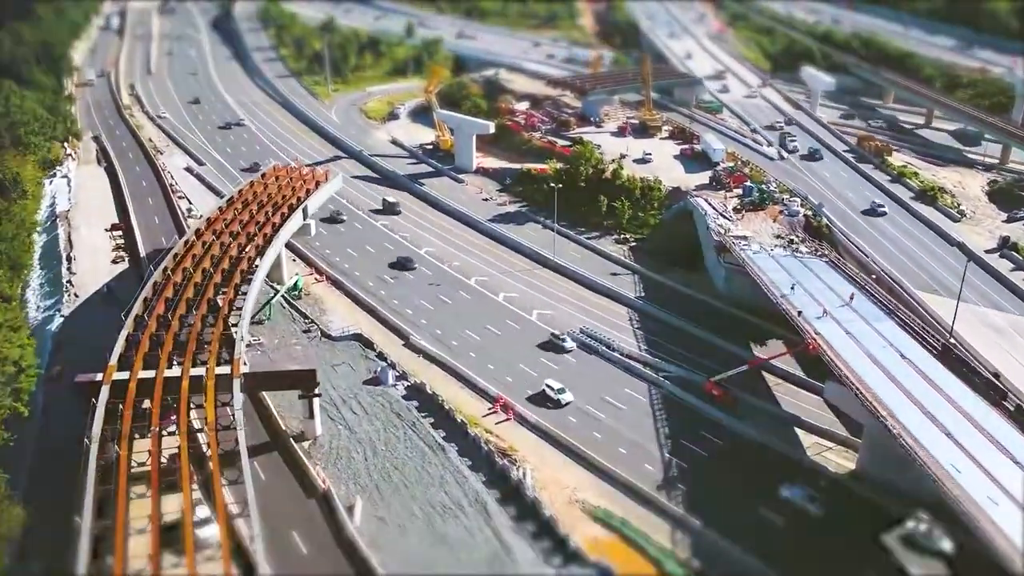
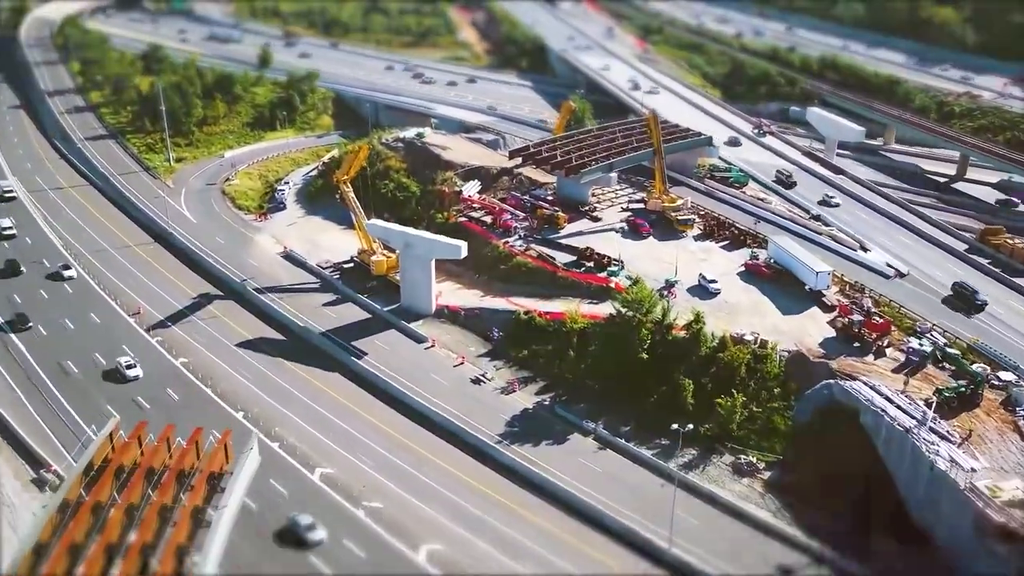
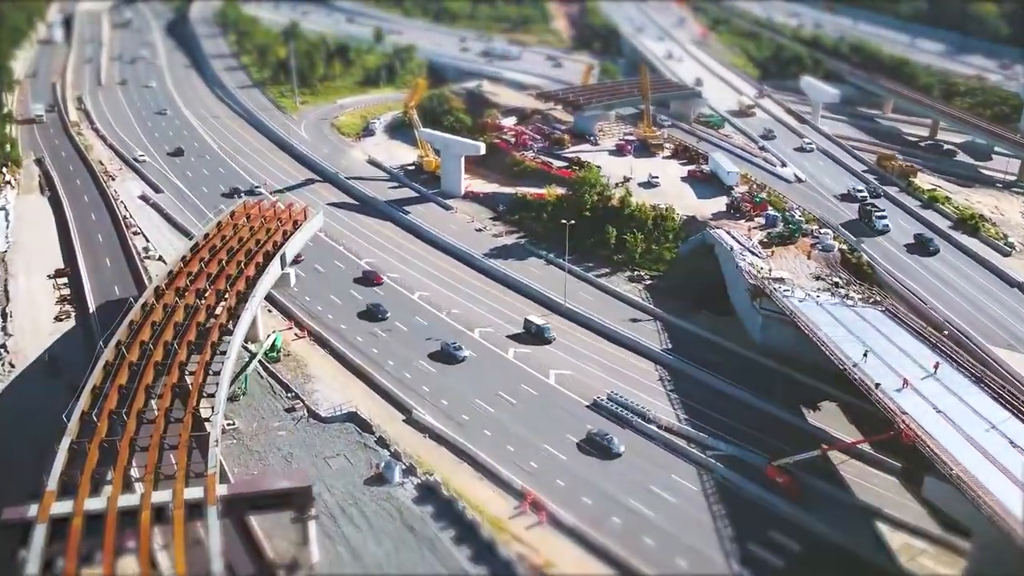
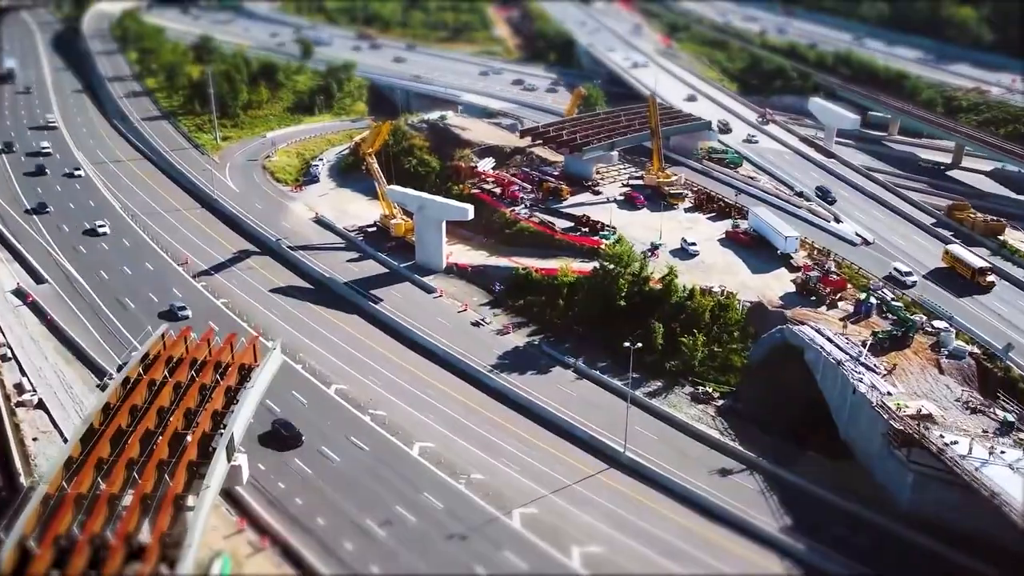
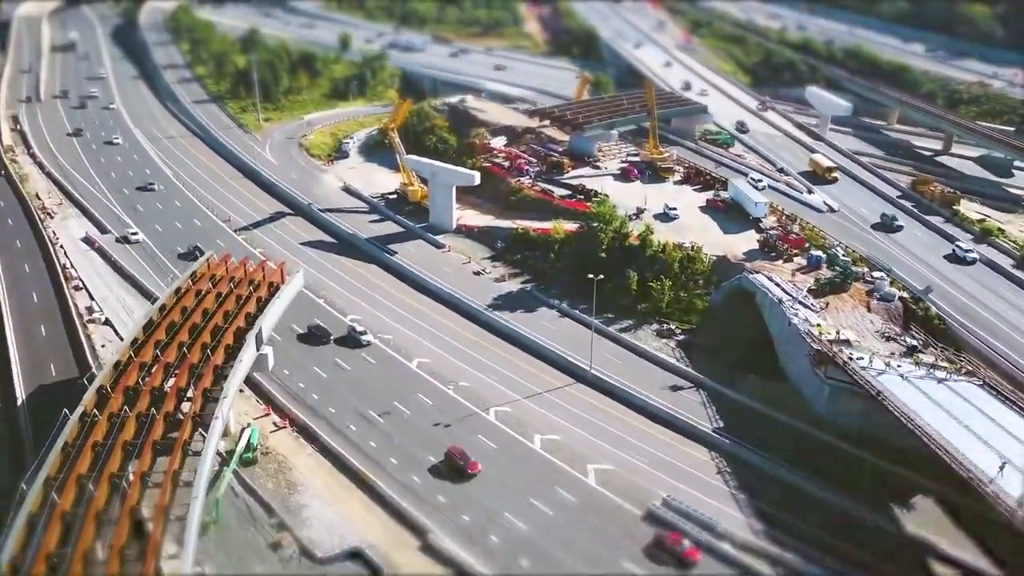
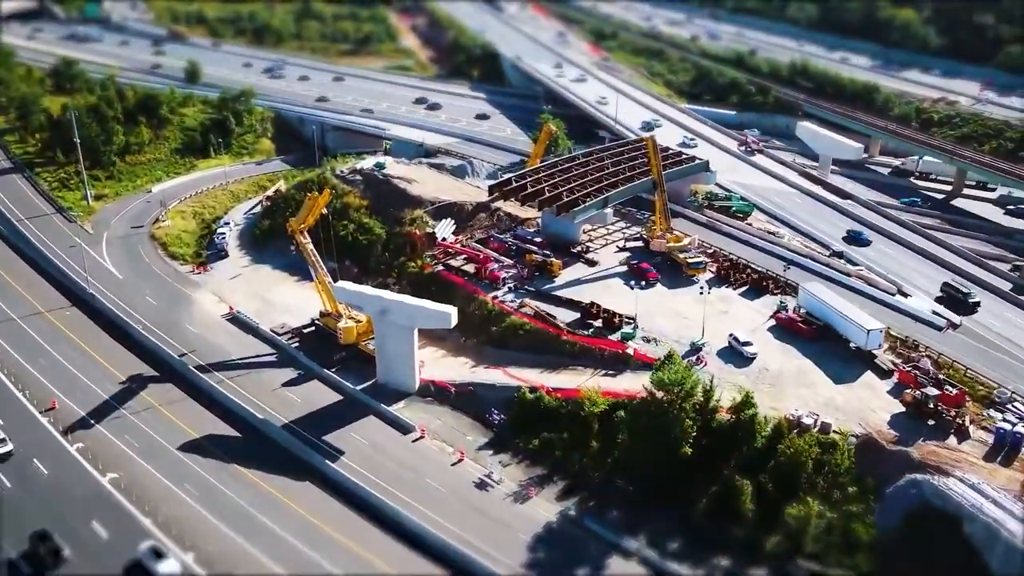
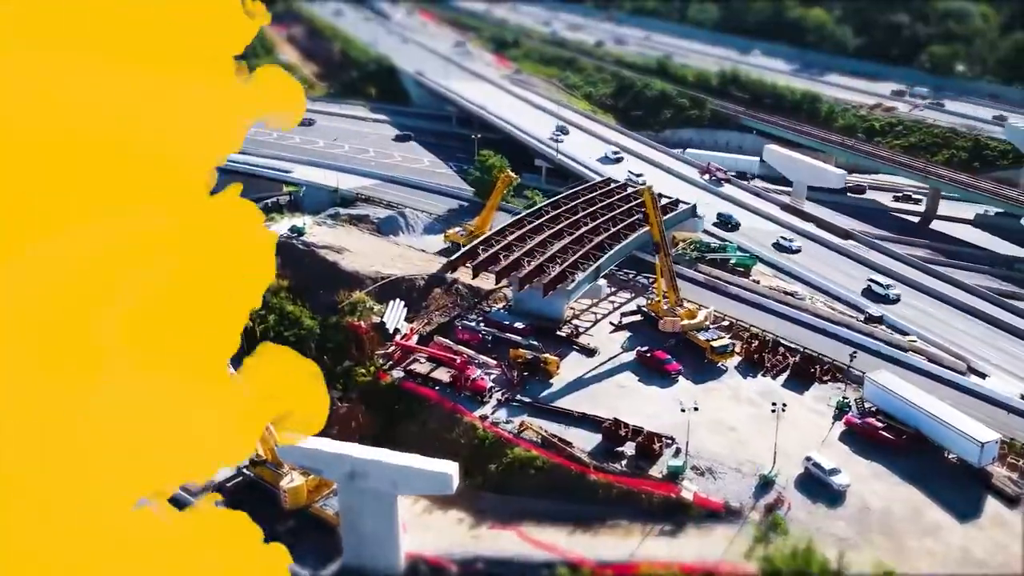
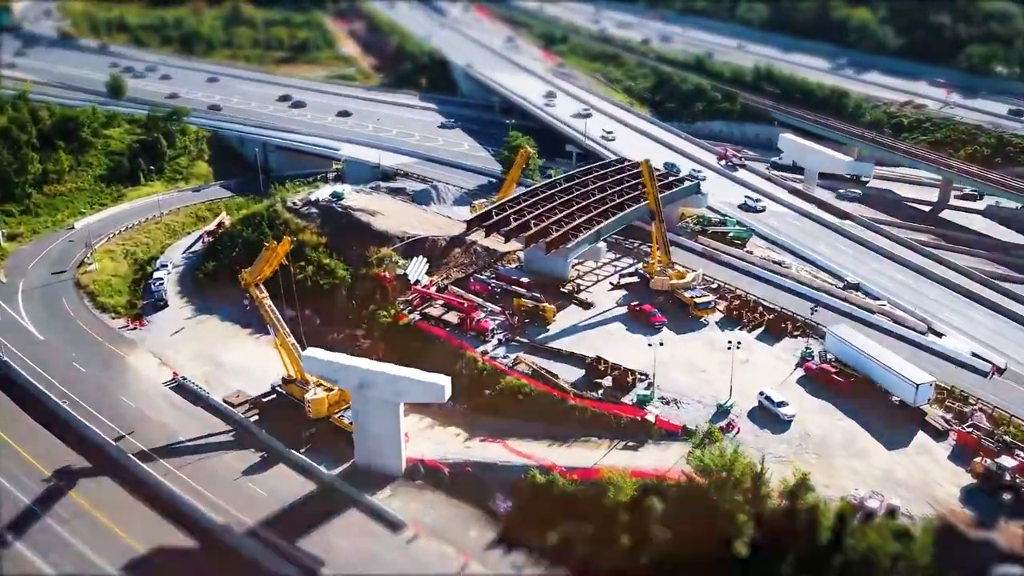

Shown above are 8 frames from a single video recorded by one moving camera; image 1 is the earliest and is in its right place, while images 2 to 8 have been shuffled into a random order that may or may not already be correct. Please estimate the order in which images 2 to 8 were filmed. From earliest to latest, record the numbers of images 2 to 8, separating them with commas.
3, 5, 4, 2, 6, 8, 7
